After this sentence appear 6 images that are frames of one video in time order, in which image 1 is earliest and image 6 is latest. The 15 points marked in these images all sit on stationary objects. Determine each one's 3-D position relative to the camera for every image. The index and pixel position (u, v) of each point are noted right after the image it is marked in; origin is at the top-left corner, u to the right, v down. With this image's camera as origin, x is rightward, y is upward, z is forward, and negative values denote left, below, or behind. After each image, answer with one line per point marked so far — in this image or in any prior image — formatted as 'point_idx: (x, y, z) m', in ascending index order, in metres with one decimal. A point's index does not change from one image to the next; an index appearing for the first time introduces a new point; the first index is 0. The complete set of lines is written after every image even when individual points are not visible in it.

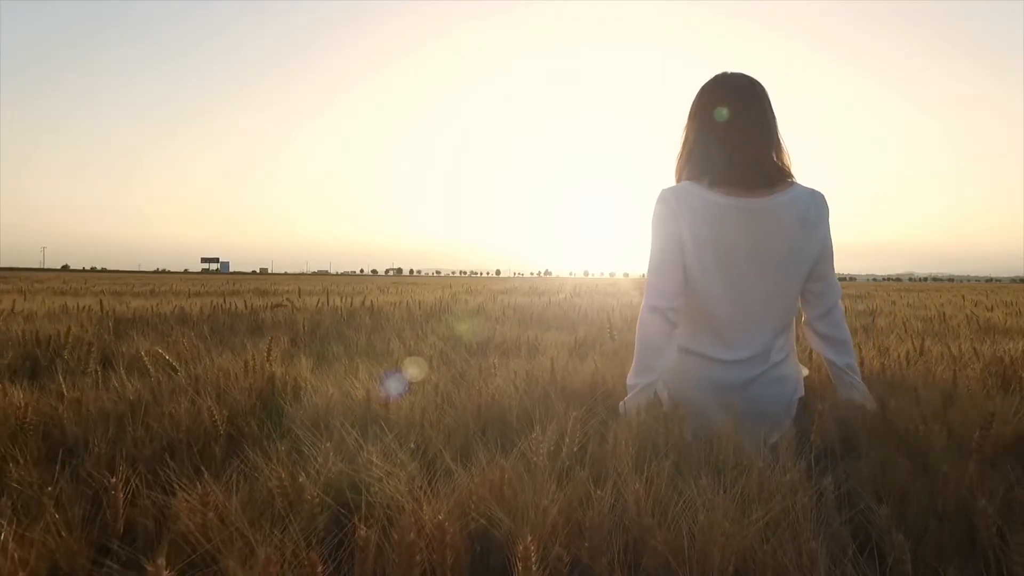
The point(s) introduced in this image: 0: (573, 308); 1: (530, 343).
0: (+0.7, -0.3, +7.7) m
1: (+0.1, -0.4, +4.5) m
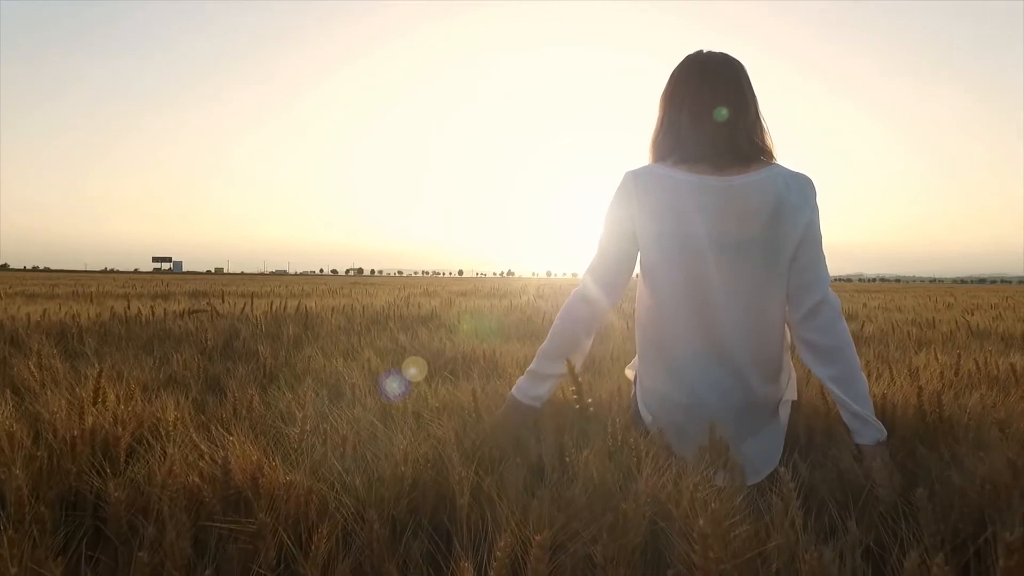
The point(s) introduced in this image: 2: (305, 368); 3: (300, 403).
0: (+0.3, -0.3, +7.1) m
1: (-0.2, -0.4, +3.8) m
2: (-1.1, -0.4, +3.2) m
3: (-0.7, -0.4, +2.2) m
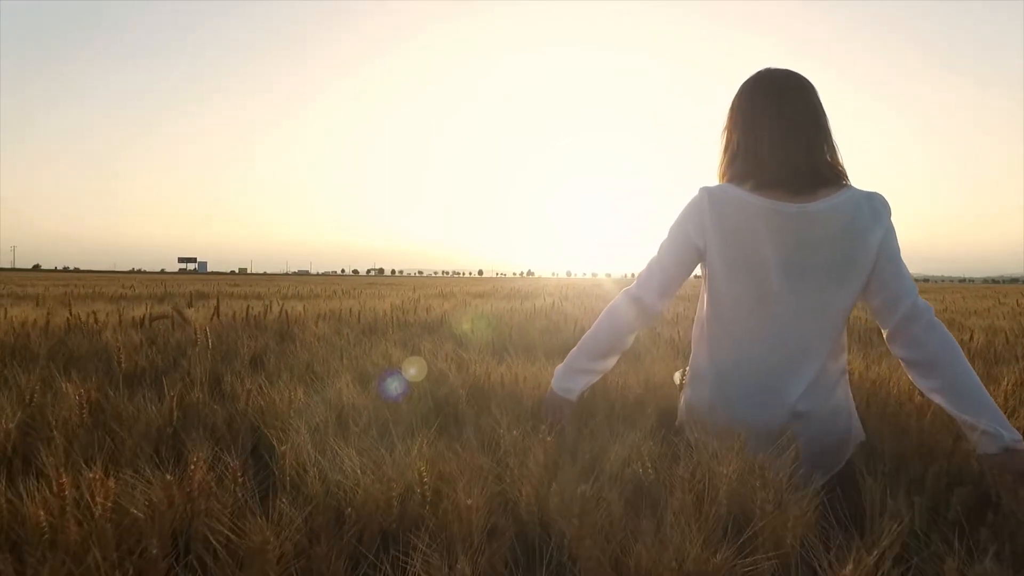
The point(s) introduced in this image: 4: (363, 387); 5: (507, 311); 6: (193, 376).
0: (+0.5, -0.3, +6.0) m
1: (-0.1, -0.4, +2.8) m
2: (-1.0, -0.4, +2.2) m
3: (-0.7, -0.4, +1.2) m
4: (-0.7, -0.4, +2.7) m
5: (0.0, -0.3, +7.0) m
6: (-1.4, -0.4, +2.7) m
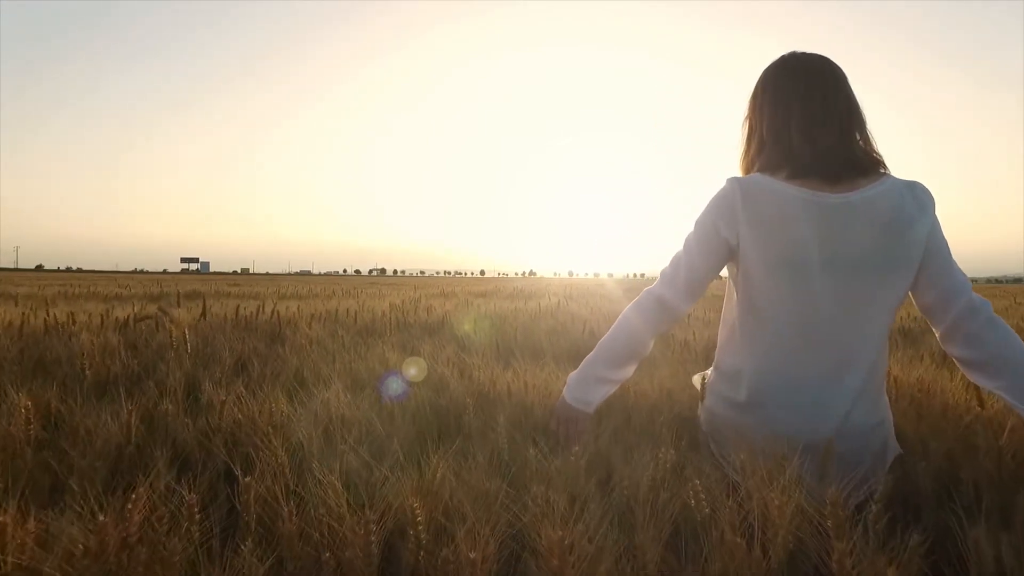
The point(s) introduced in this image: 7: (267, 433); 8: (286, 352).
0: (+0.5, -0.3, +5.8) m
1: (0.0, -0.4, +2.5) m
2: (-0.9, -0.4, +2.0) m
3: (-0.6, -0.4, +0.9) m
4: (-0.6, -0.4, +2.5) m
5: (0.0, -0.3, +6.7) m
6: (-1.3, -0.4, +2.4) m
7: (-0.7, -0.4, +1.8) m
8: (-1.2, -0.3, +3.3) m
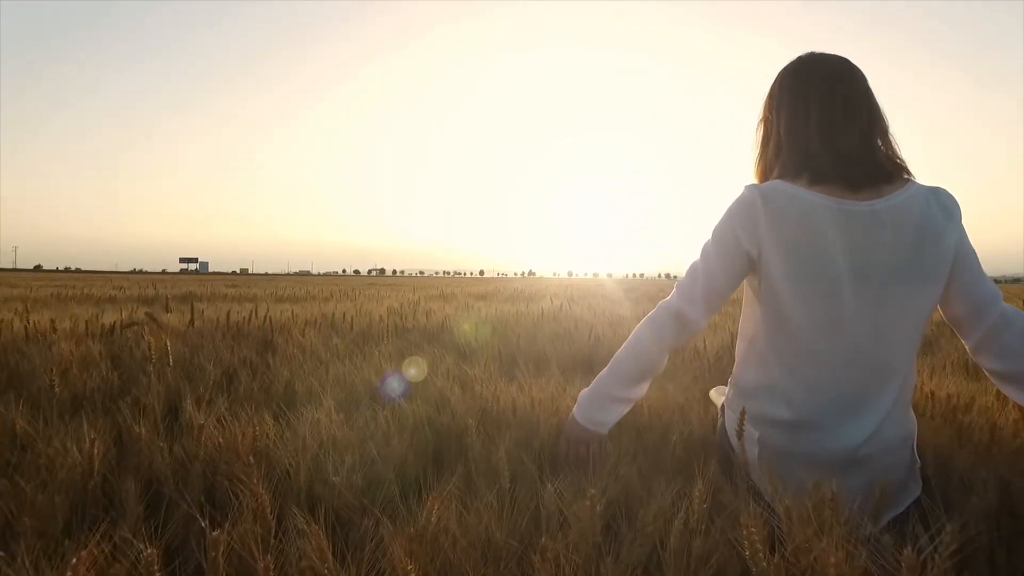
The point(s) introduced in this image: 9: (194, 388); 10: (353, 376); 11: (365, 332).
0: (+0.6, -0.3, +5.6) m
1: (0.0, -0.5, +2.4) m
2: (-0.9, -0.4, +1.8) m
3: (-0.6, -0.4, +0.8) m
4: (-0.6, -0.5, +2.3) m
5: (0.0, -0.3, +6.6) m
6: (-1.3, -0.4, +2.3) m
7: (-0.7, -0.4, +1.6) m
8: (-1.2, -0.4, +3.1) m
9: (-1.3, -0.4, +2.5) m
10: (-0.7, -0.4, +2.9) m
11: (-1.1, -0.3, +4.6) m
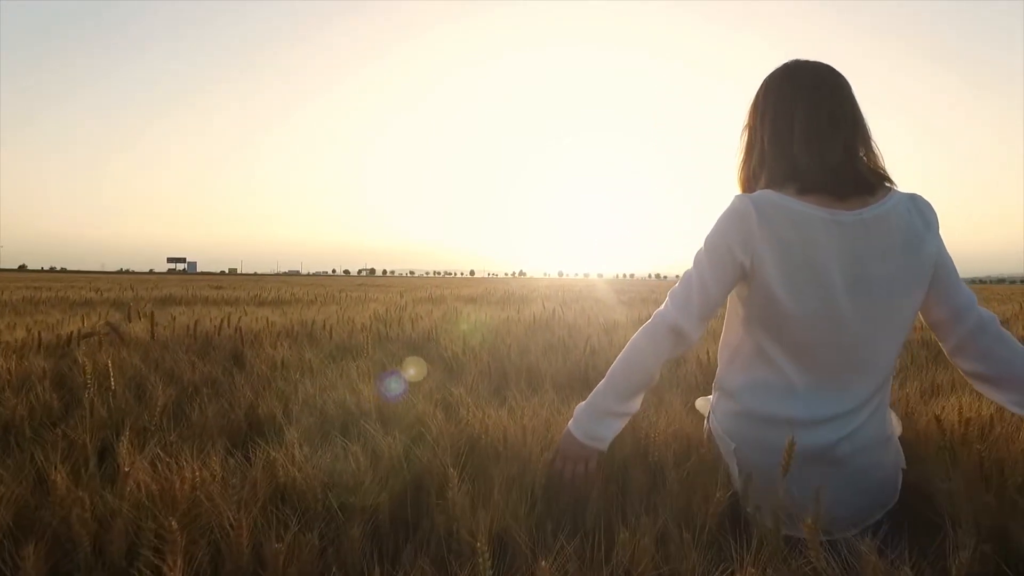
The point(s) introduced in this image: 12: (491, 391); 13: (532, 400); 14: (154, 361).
0: (+0.5, -0.4, +5.3) m
1: (0.0, -0.5, +2.1) m
2: (-0.9, -0.5, +1.5) m
3: (-0.6, -0.5, +0.5) m
4: (-0.6, -0.5, +2.0) m
5: (-0.1, -0.3, +6.3) m
6: (-1.4, -0.5, +2.0) m
7: (-0.7, -0.5, +1.3) m
8: (-1.2, -0.4, +2.8) m
9: (-1.3, -0.4, +2.2) m
10: (-0.8, -0.5, +2.6) m
11: (-1.1, -0.4, +4.3) m
12: (-0.1, -0.5, +2.9) m
13: (+0.1, -0.5, +2.7) m
14: (-1.8, -0.4, +3.2) m
